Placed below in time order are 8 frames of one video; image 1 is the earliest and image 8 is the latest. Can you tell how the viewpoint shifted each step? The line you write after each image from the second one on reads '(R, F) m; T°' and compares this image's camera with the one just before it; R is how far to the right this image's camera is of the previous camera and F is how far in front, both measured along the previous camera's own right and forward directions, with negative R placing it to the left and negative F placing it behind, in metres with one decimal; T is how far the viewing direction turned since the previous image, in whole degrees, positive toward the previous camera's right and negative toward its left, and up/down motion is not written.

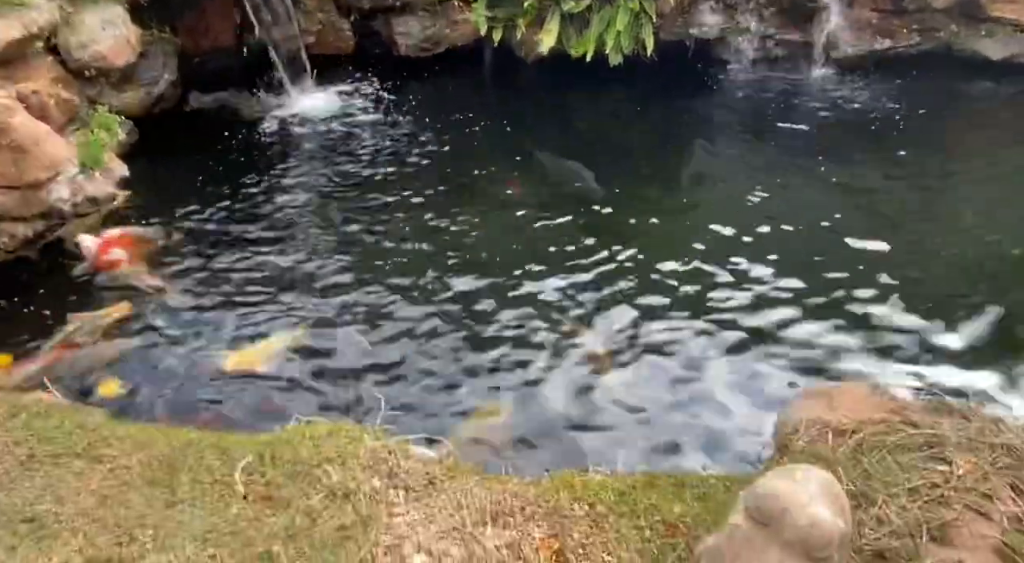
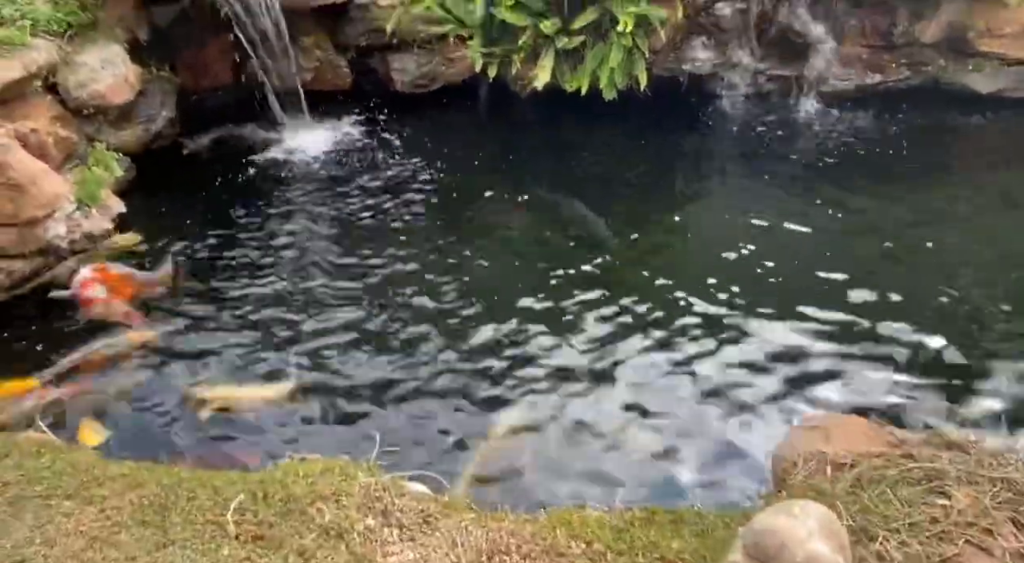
(0.0, 0.0) m; 0°
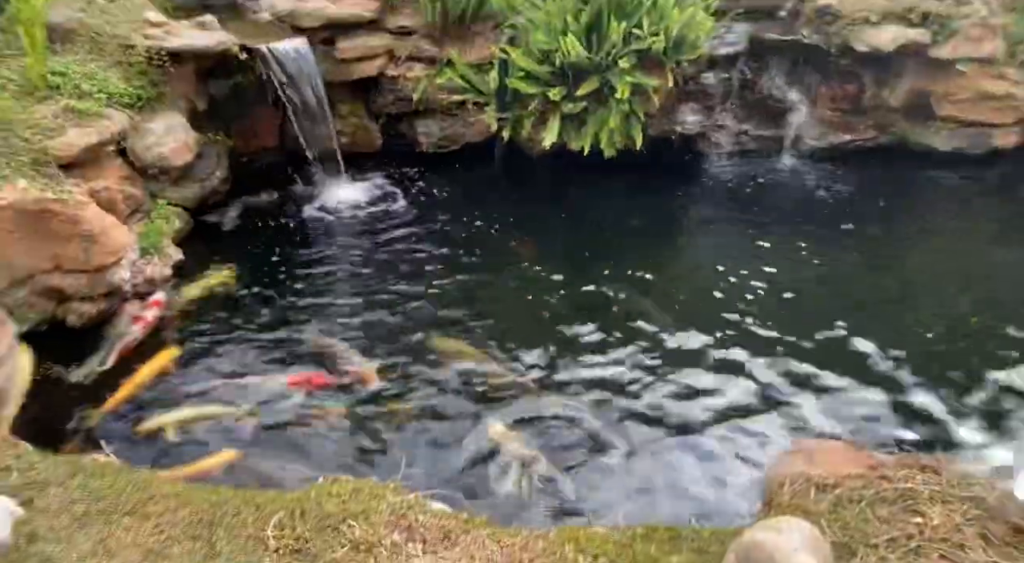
(+0.9, -2.3) m; -14°
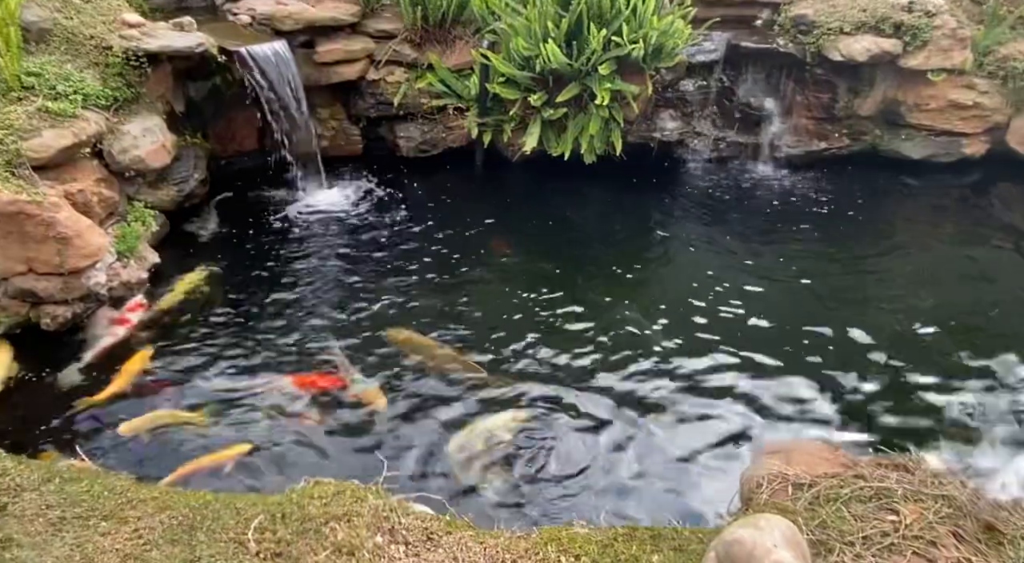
(0.0, 0.0) m; +2°
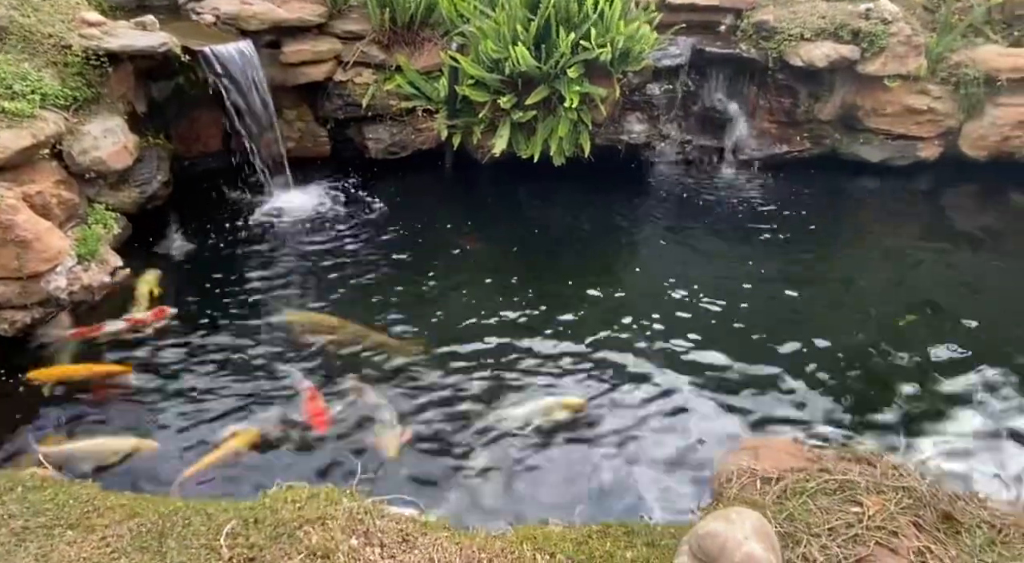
(0.0, 0.0) m; +3°
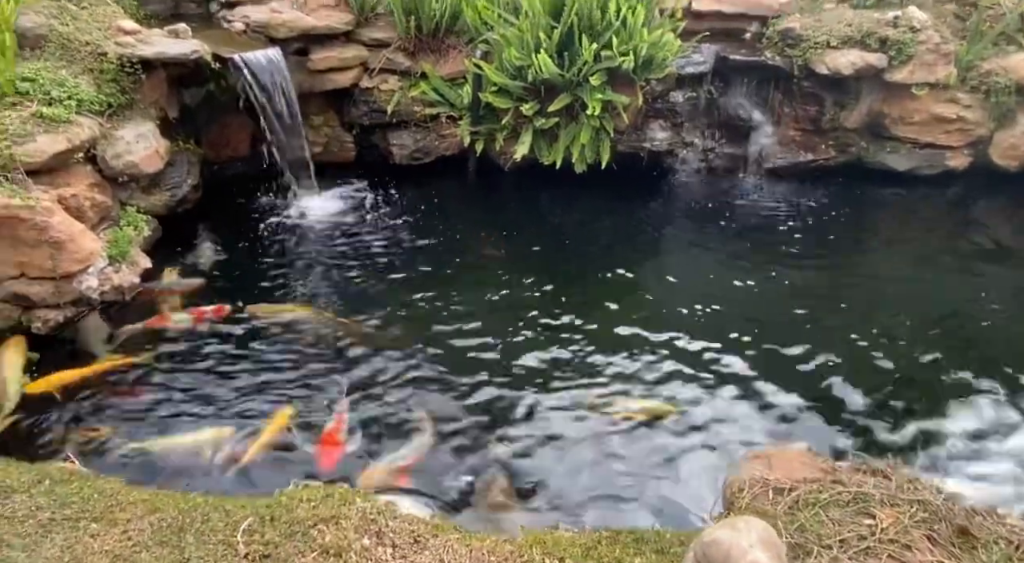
(+0.1, 0.0) m; -2°
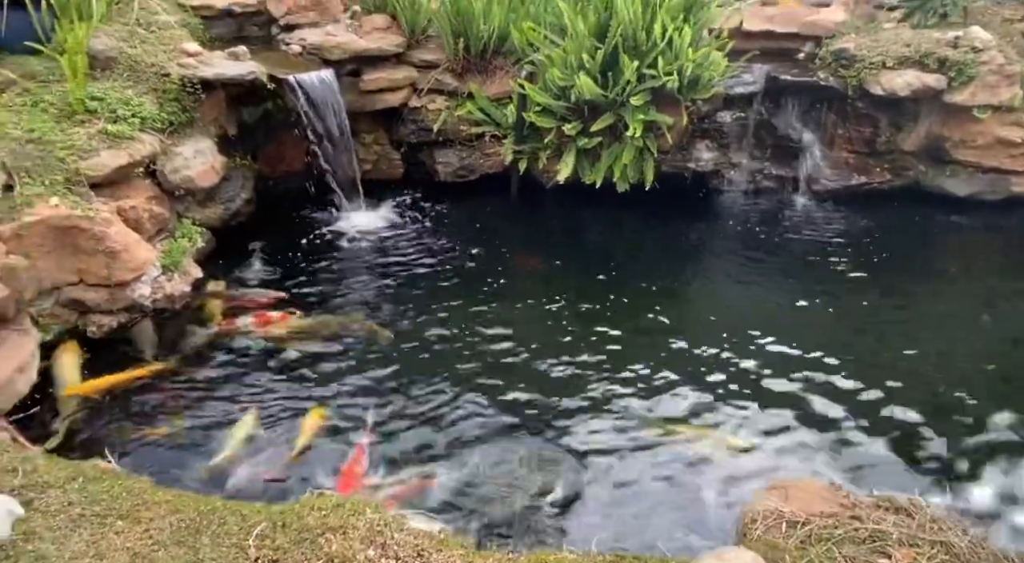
(+0.2, 0.0) m; -5°
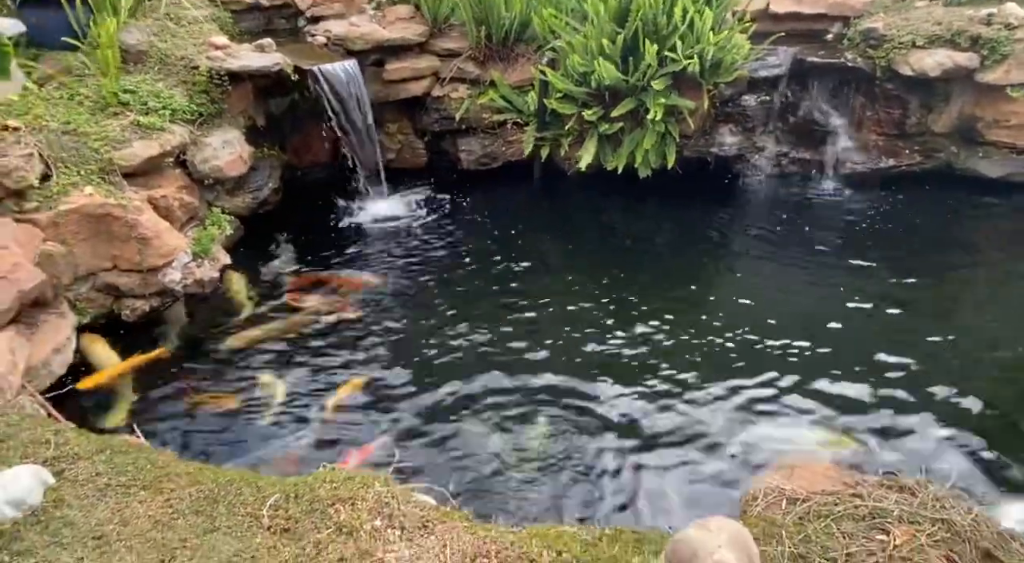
(+0.2, -0.1) m; -3°
